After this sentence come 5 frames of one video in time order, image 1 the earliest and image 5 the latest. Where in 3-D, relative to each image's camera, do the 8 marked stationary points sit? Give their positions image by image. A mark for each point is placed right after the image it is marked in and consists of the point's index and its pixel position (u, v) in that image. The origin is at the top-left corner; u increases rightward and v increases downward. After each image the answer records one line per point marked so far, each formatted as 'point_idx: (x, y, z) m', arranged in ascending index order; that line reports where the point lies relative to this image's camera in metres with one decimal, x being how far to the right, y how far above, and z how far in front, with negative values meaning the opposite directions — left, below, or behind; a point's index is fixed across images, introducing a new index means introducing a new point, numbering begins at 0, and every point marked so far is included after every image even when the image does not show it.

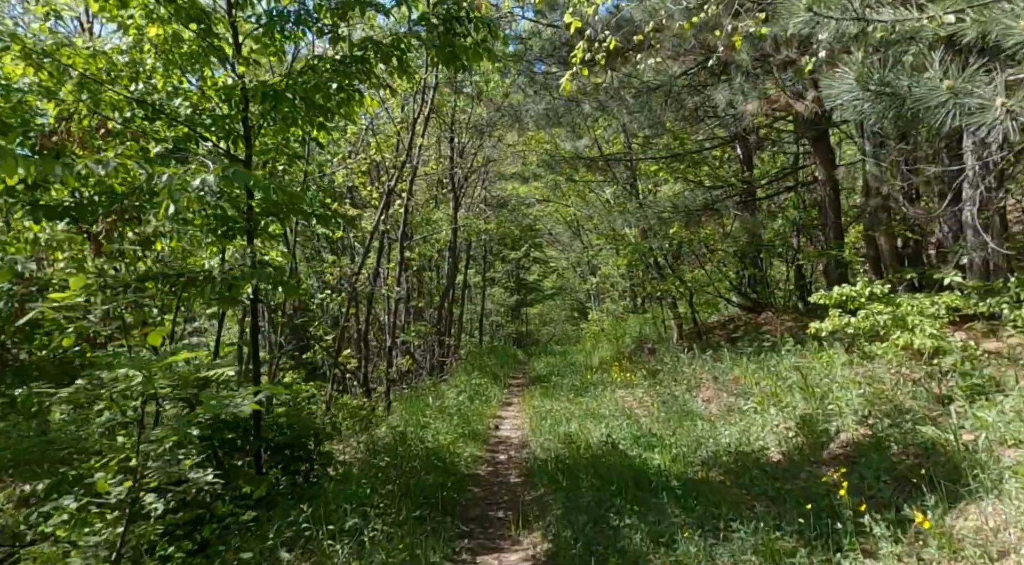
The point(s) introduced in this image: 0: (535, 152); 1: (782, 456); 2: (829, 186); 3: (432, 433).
0: (+0.4, +2.5, +14.1) m
1: (+2.2, -1.4, +6.0) m
2: (+4.8, +1.5, +11.4) m
3: (-0.9, -1.7, +8.6) m
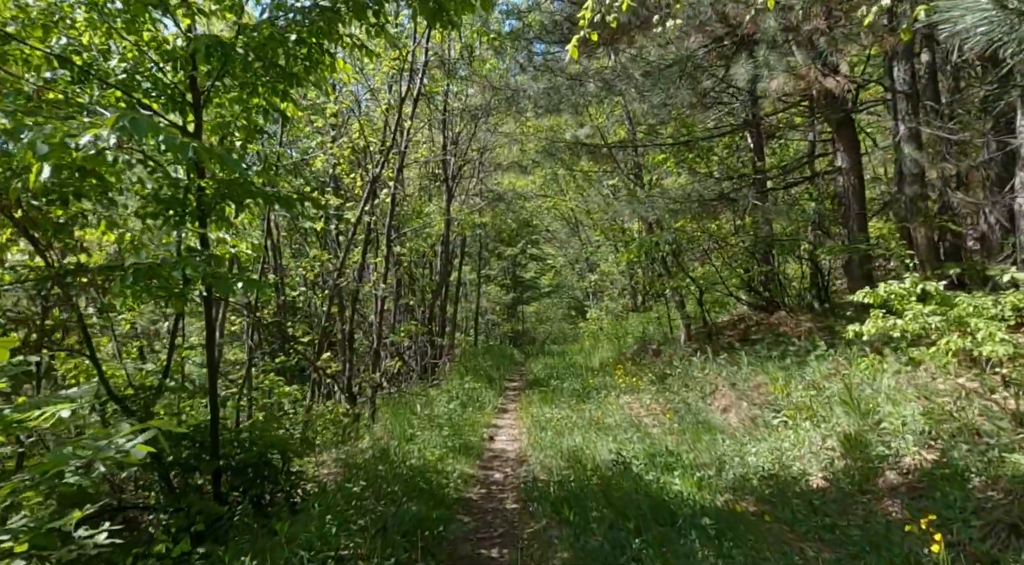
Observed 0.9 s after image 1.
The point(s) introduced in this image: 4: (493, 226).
0: (+0.4, +2.5, +13.2) m
1: (+2.2, -1.4, +5.1) m
2: (+4.8, +1.5, +10.5) m
3: (-0.9, -1.7, +7.7) m
4: (-0.5, +1.4, +18.7) m
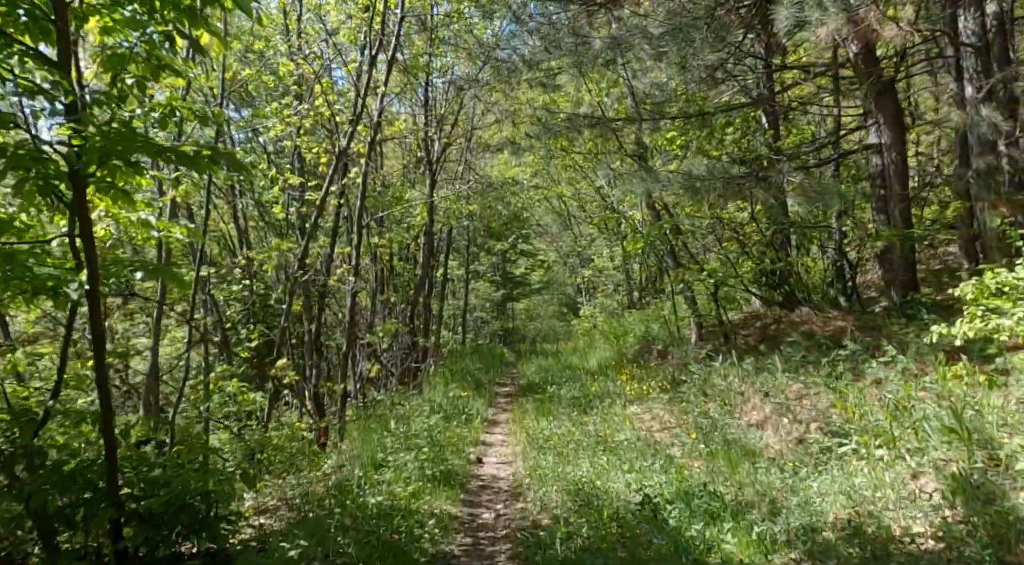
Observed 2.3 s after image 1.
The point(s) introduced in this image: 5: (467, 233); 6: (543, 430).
0: (+0.2, +2.6, +11.8) m
1: (+2.1, -1.3, +3.7) m
2: (+4.7, +1.6, +9.1) m
3: (-1.0, -1.6, +6.3) m
4: (-0.7, +1.5, +17.3) m
5: (-1.2, +1.3, +19.5) m
6: (+0.3, -1.6, +8.3) m
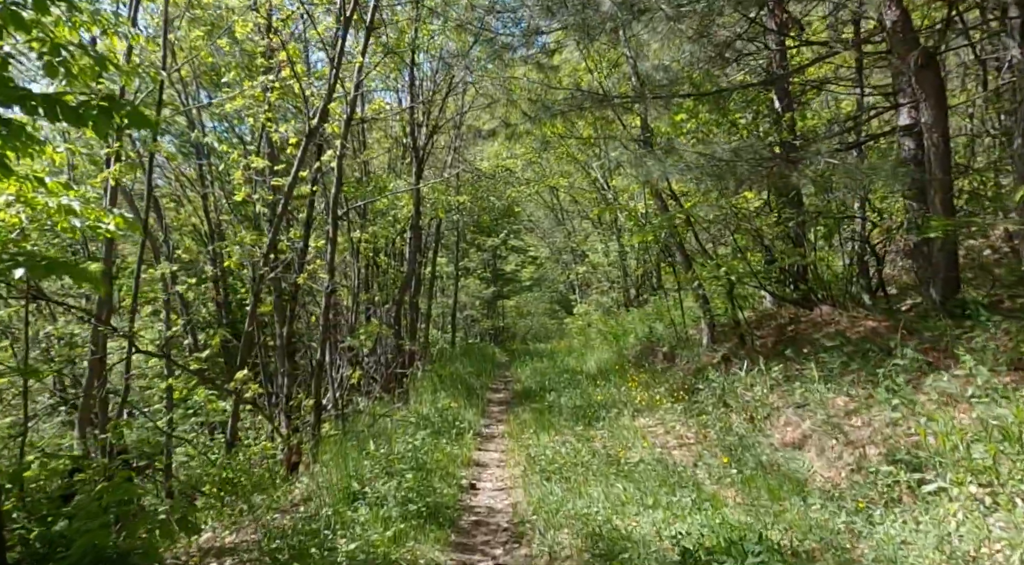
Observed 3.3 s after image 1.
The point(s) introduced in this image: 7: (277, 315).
0: (+0.1, +2.7, +10.7) m
1: (+2.2, -1.3, +2.7) m
2: (+4.6, +1.7, +8.2) m
3: (-1.0, -1.6, +5.2) m
4: (-0.9, +1.6, +16.3) m
5: (-1.4, +1.4, +18.5) m
6: (+0.3, -1.6, +7.3) m
7: (-2.8, -0.4, +8.9) m
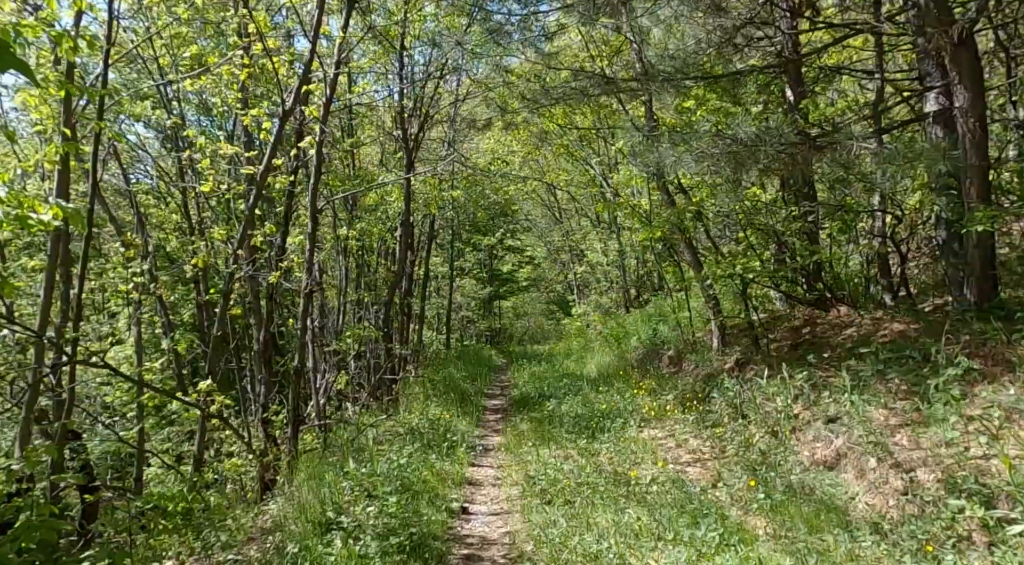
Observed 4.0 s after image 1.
0: (+0.1, +2.7, +10.0) m
1: (+2.2, -1.3, +2.0) m
2: (+4.6, +1.7, +7.5) m
3: (-1.0, -1.6, +4.5) m
4: (-1.0, +1.6, +15.6) m
5: (-1.5, +1.4, +17.8) m
6: (+0.3, -1.6, +6.6) m
7: (-2.9, -0.4, +8.2) m
